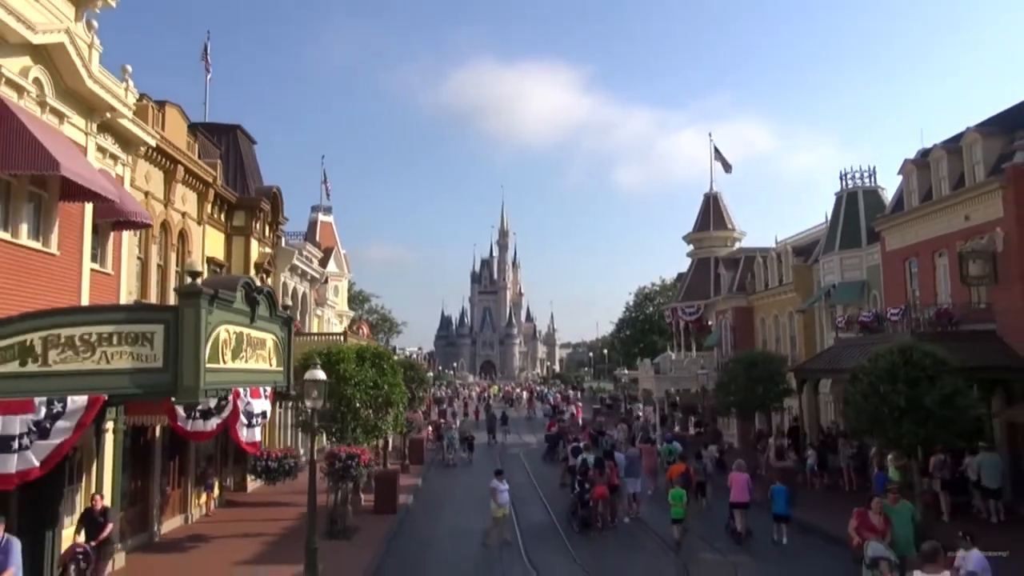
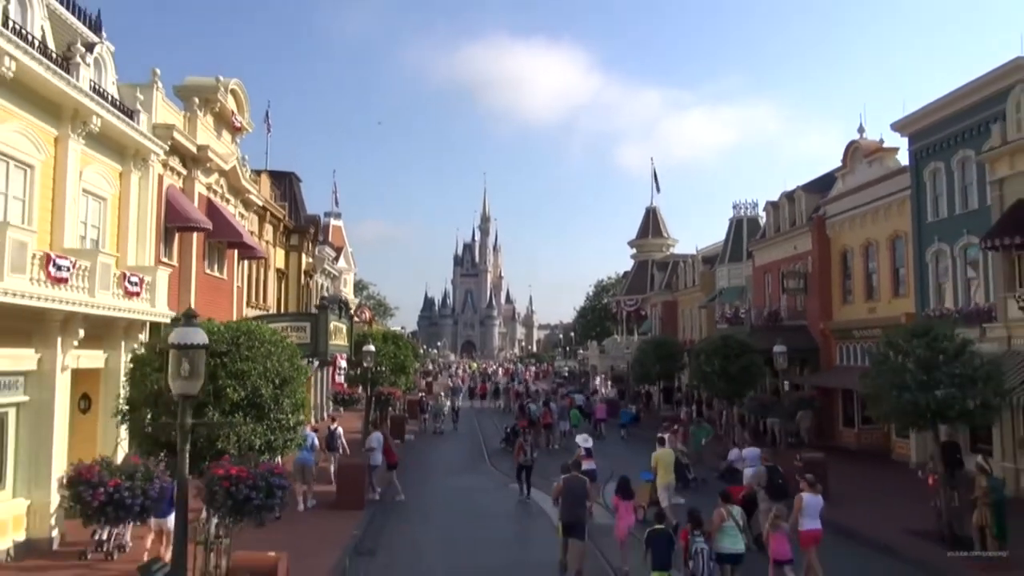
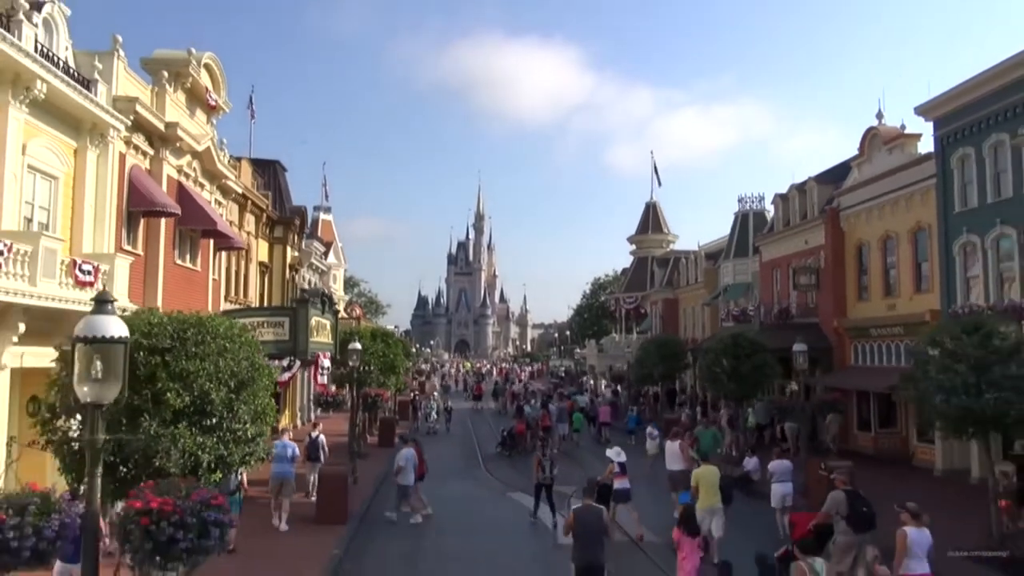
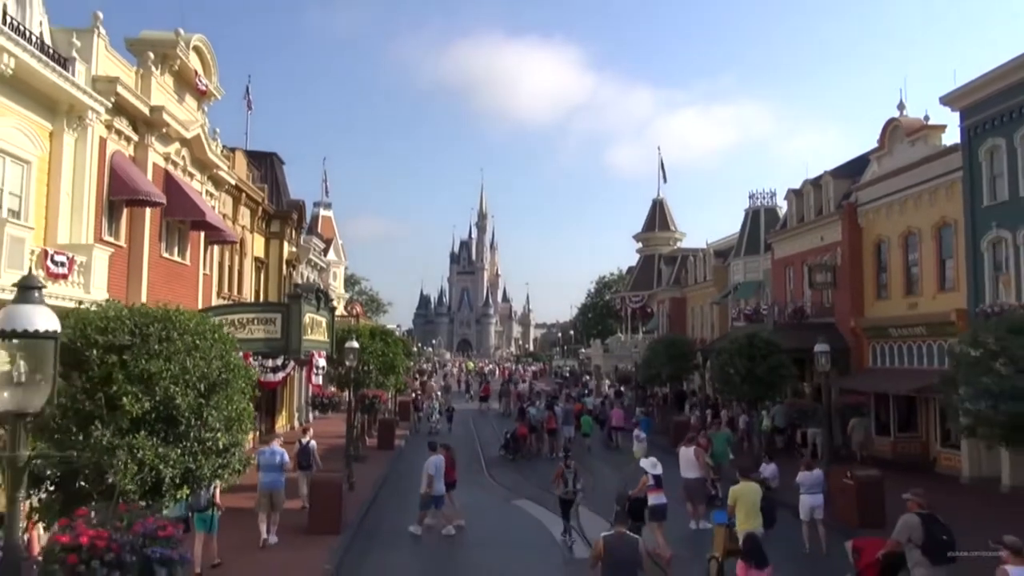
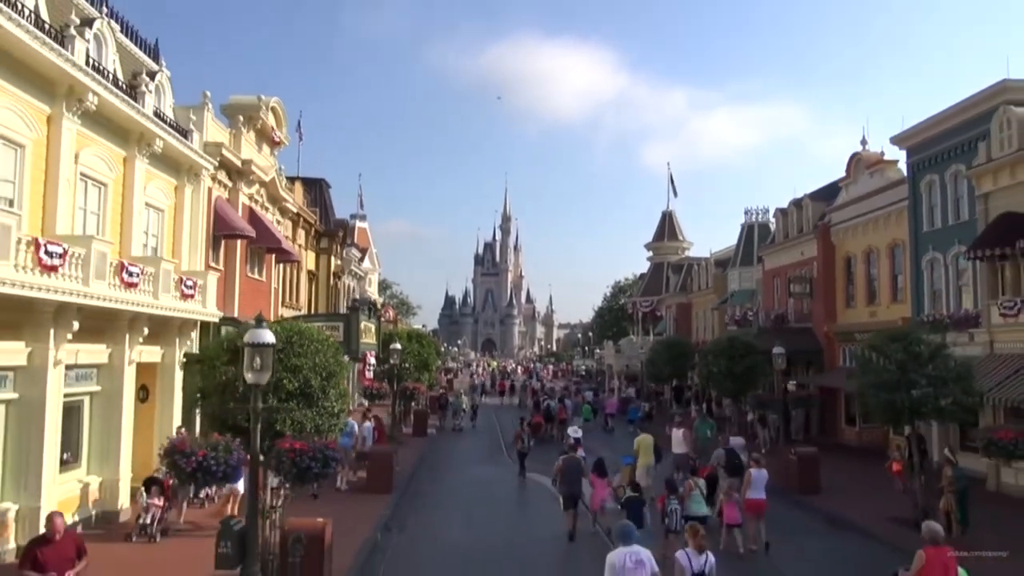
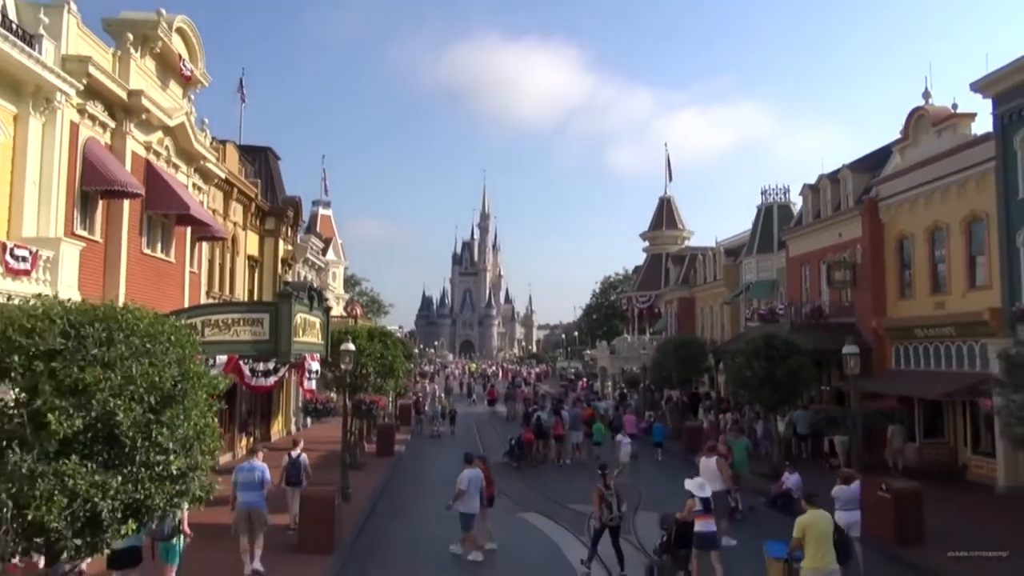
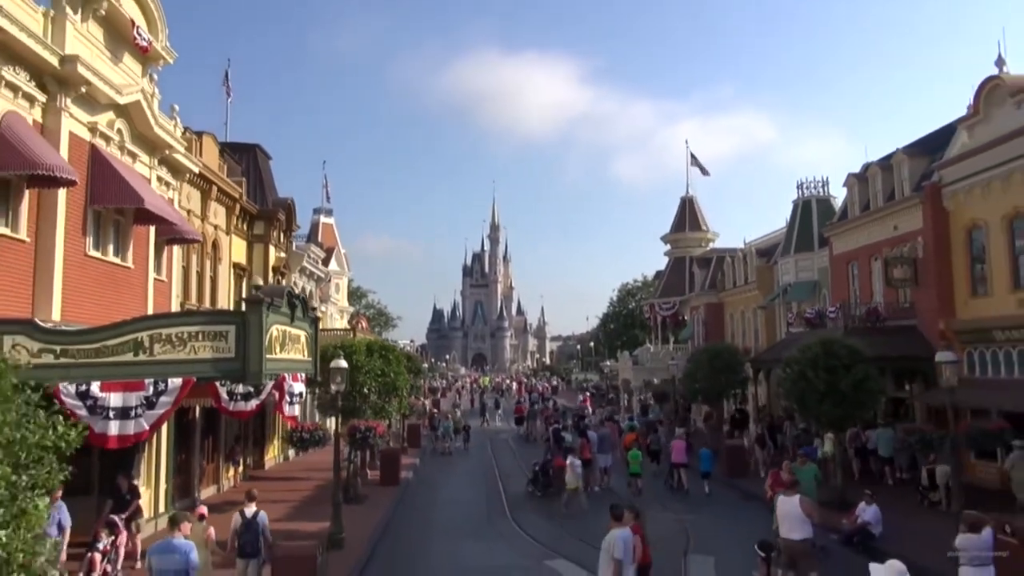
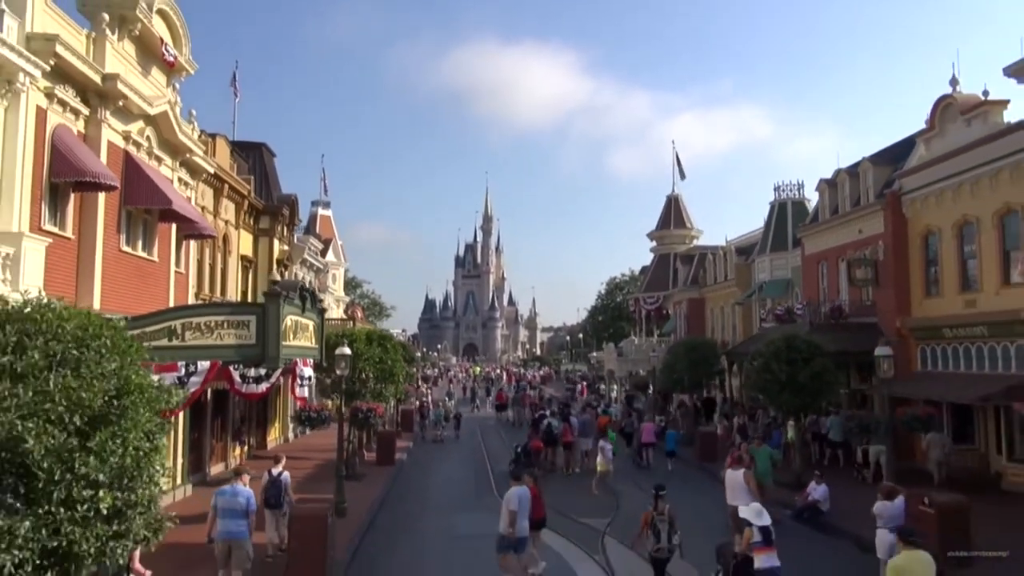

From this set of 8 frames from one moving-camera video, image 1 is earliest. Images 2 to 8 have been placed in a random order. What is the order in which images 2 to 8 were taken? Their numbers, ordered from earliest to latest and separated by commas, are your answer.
7, 8, 6, 4, 3, 2, 5
